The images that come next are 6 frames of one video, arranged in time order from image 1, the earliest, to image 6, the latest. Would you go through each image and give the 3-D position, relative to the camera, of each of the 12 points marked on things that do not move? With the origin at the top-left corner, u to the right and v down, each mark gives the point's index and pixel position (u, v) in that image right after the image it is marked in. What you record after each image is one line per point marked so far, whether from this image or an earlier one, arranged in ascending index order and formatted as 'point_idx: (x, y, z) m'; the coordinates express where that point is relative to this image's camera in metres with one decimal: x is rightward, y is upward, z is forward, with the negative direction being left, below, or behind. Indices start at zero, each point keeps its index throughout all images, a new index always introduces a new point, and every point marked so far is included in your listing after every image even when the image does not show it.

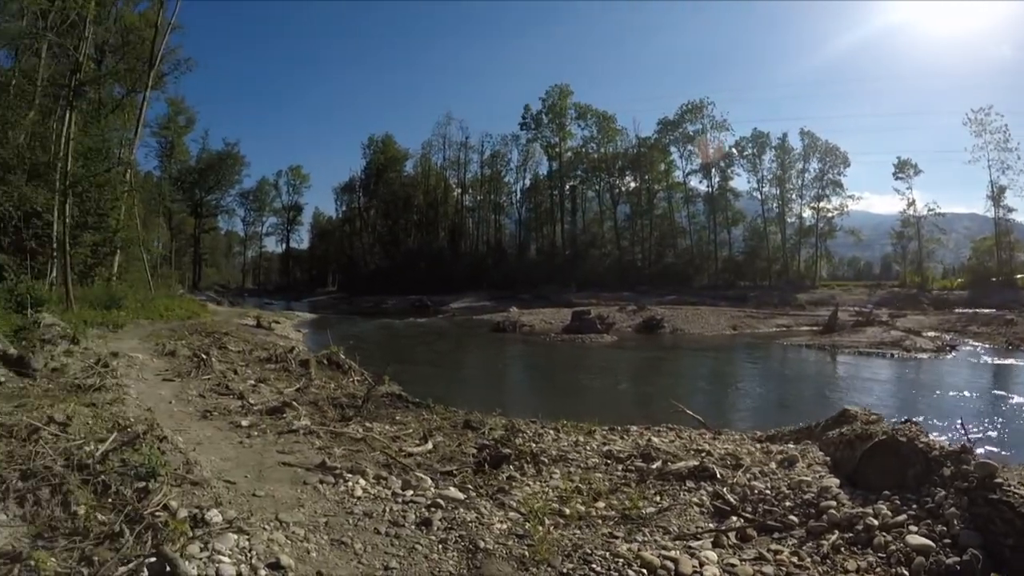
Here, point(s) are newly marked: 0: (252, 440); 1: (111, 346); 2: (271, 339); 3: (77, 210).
0: (-2.3, -1.5, +5.5) m
1: (-6.0, -0.9, +8.9) m
2: (-4.9, -1.2, +13.6) m
3: (-12.0, +2.2, +16.5) m
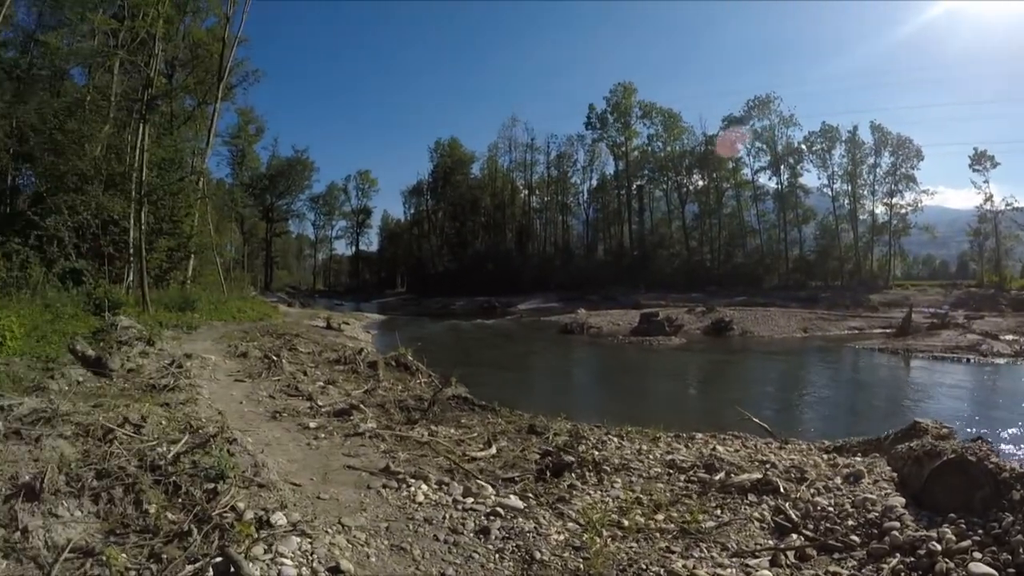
0: (-1.8, -1.5, +5.6) m
1: (-5.2, -0.9, +9.4) m
2: (-3.7, -1.3, +13.9) m
3: (-10.6, +2.2, +17.4) m
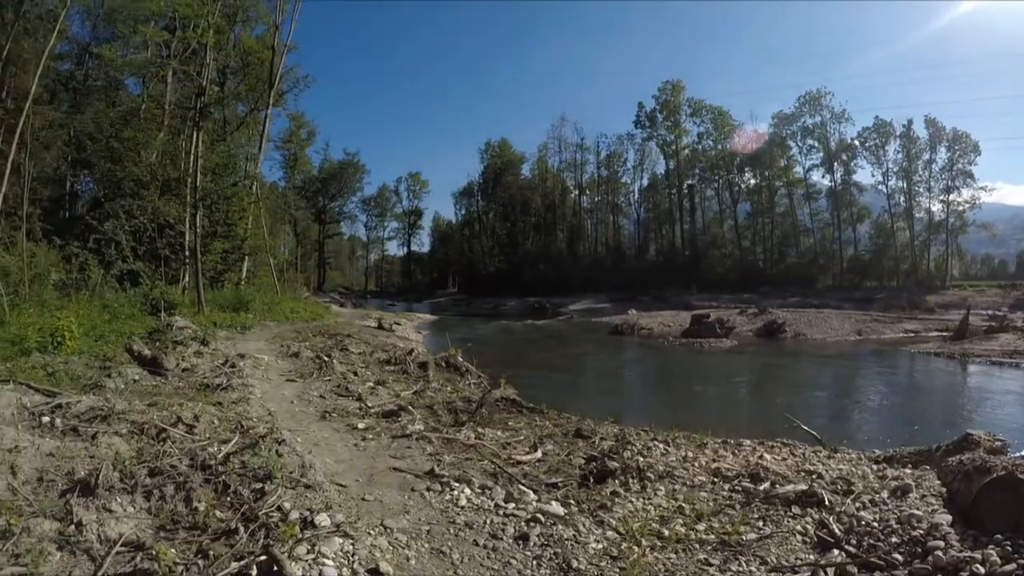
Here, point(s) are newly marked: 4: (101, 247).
0: (-1.5, -1.5, +5.7) m
1: (-4.6, -1.0, +9.7) m
2: (-2.8, -1.3, +14.1) m
3: (-9.5, +2.1, +18.1) m
4: (-11.2, +1.1, +15.7) m
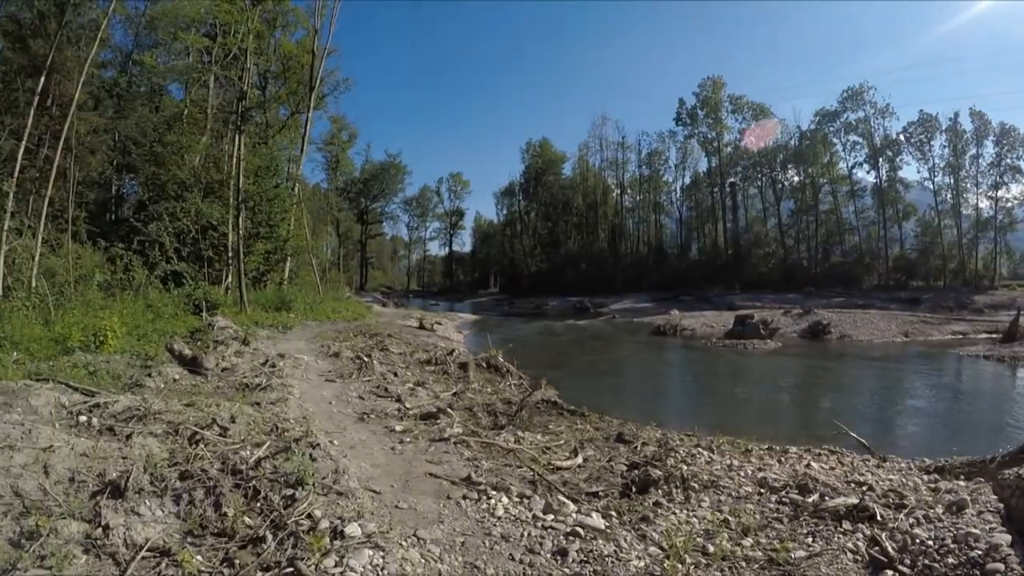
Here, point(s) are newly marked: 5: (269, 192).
0: (-1.2, -1.5, +5.6) m
1: (-4.1, -1.0, +9.8) m
2: (-2.0, -1.3, +14.1) m
3: (-8.5, +2.1, +18.5) m
4: (-10.4, +1.1, +16.2) m
5: (-7.8, +3.1, +18.4) m
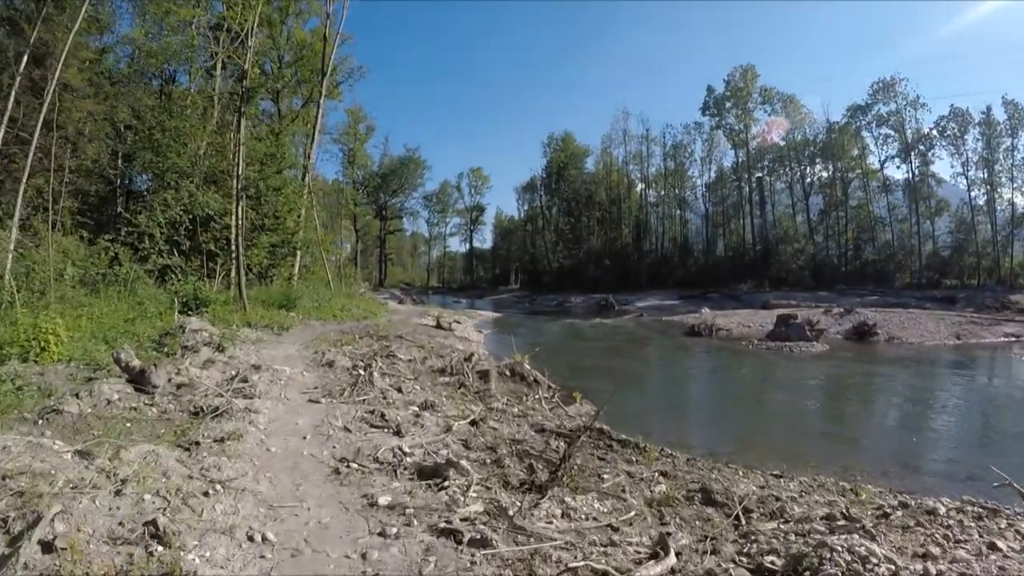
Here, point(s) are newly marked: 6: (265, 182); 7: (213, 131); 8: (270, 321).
0: (-0.9, -1.5, +4.2) m
1: (-3.7, -0.9, +8.5) m
2: (-1.5, -1.2, +12.8) m
3: (-7.8, +2.2, +17.3) m
4: (-9.8, +1.2, +15.1) m
5: (-7.1, +3.2, +17.2) m
6: (-7.3, +3.1, +17.1) m
7: (-9.3, +4.9, +17.9) m
8: (-4.8, -0.6, +11.2) m
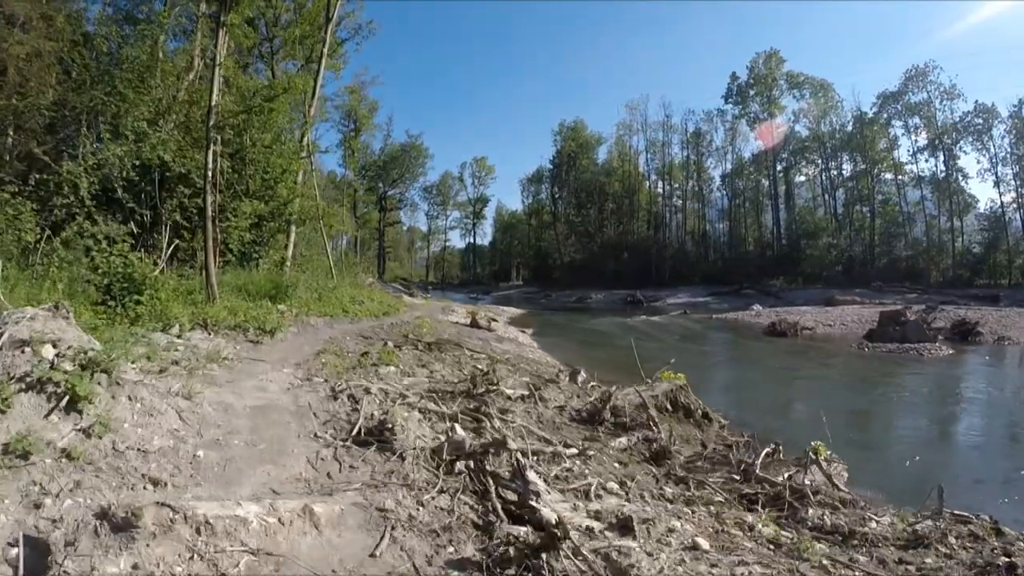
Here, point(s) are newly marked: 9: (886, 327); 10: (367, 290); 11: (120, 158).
0: (+0.6, -1.3, +0.3) m
1: (-2.2, -0.7, +4.5) m
2: (-0.1, -1.0, +8.8) m
3: (-6.4, +2.6, +13.2) m
4: (-8.3, +1.6, +11.0) m
5: (-5.7, +3.5, +13.2) m
6: (-5.9, +3.4, +13.0) m
7: (-7.9, +5.2, +13.8) m
8: (-3.3, -0.4, +7.2) m
9: (+11.6, -1.3, +18.4) m
10: (-4.7, 0.0, +18.0) m
11: (-7.1, +2.2, +10.7) m
